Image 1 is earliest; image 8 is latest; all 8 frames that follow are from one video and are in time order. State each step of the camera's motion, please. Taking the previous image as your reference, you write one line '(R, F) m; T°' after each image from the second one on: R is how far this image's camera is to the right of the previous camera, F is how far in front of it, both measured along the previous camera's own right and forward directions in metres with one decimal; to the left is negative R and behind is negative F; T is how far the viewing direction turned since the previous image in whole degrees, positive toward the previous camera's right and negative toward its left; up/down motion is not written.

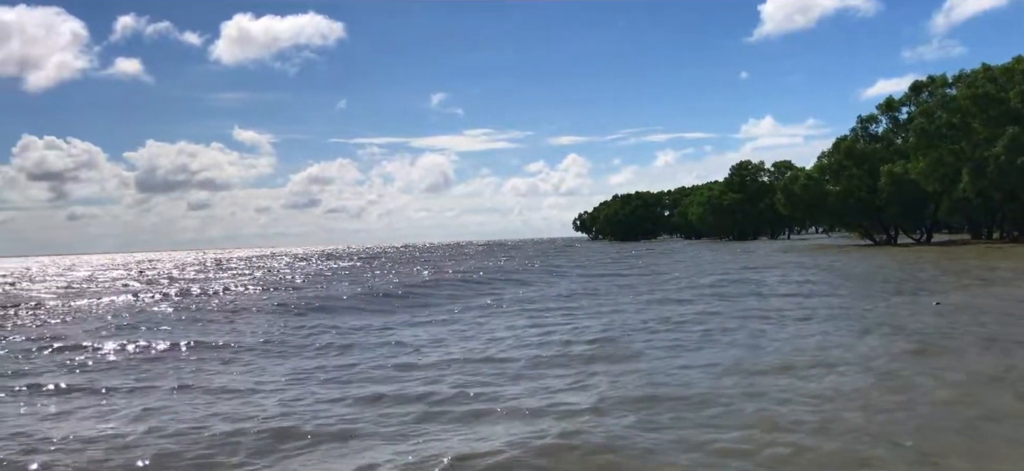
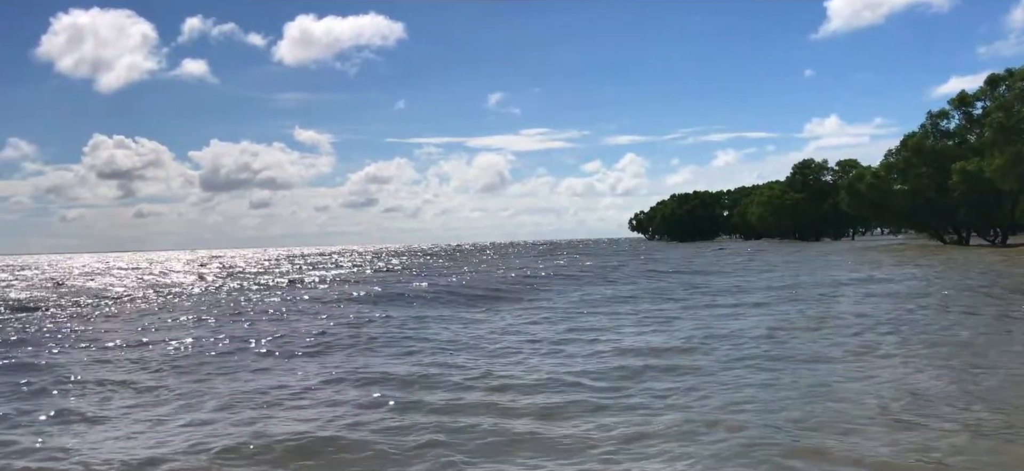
(+0.1, +0.4) m; -4°
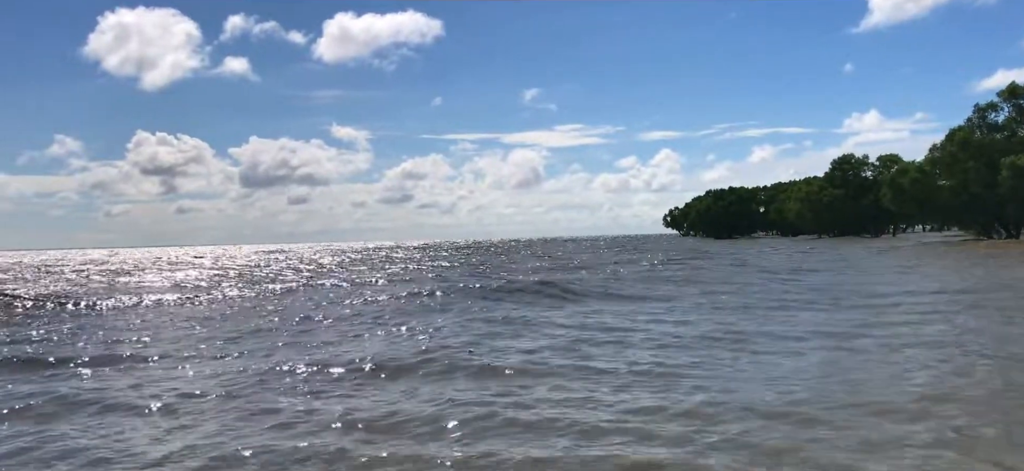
(+0.3, +0.5) m; -2°
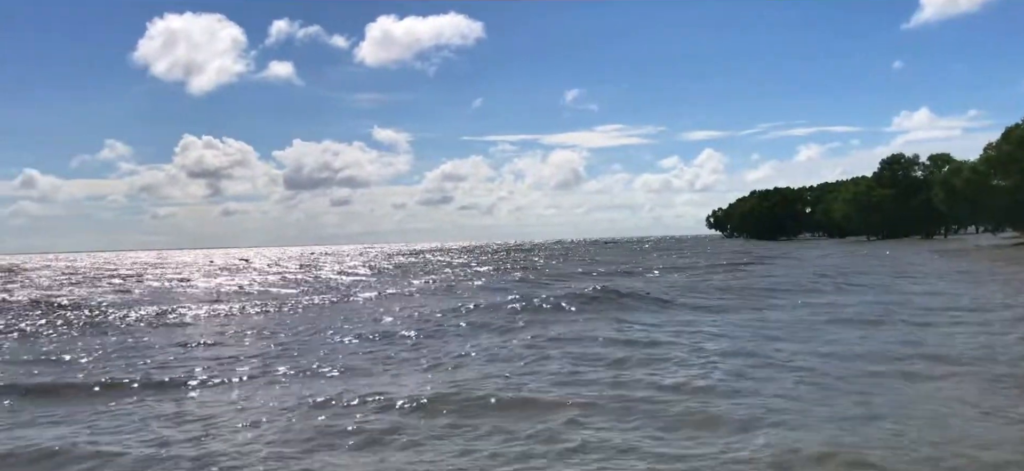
(+0.1, +0.3) m; -3°
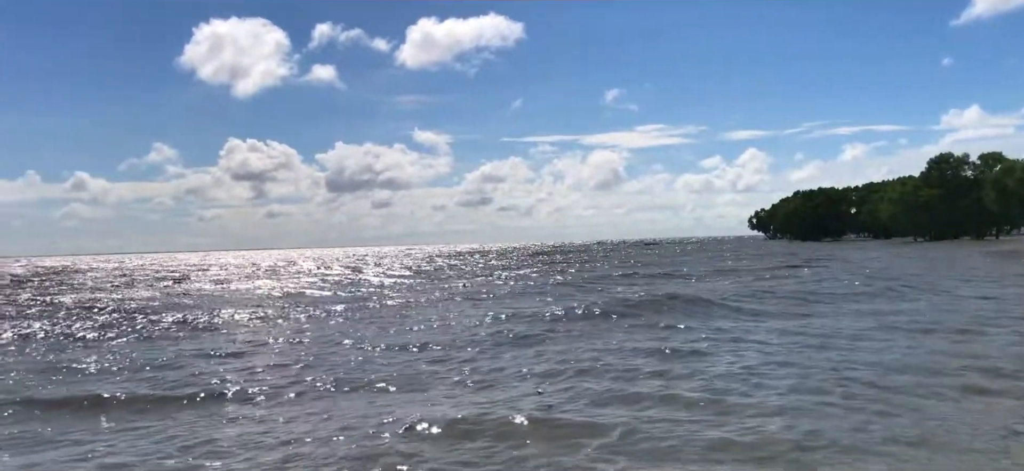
(+0.2, +0.2) m; -3°
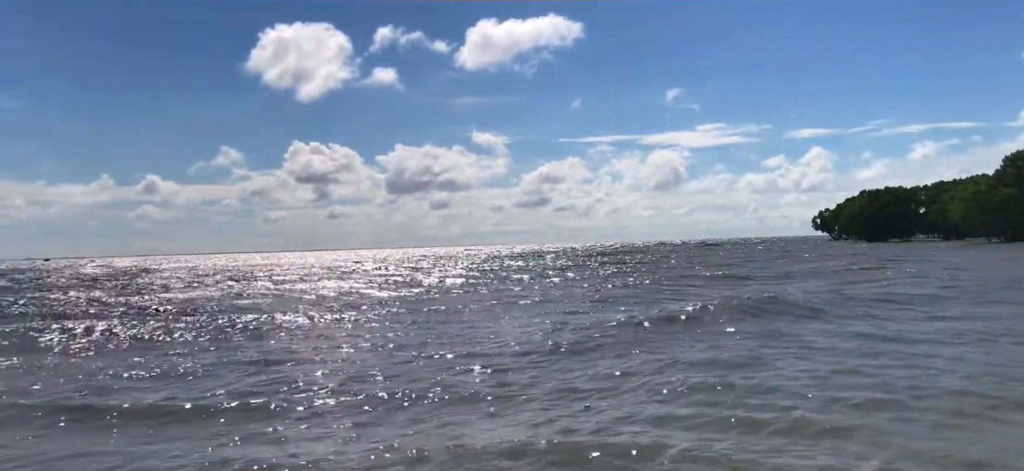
(+0.4, +0.4) m; -4°
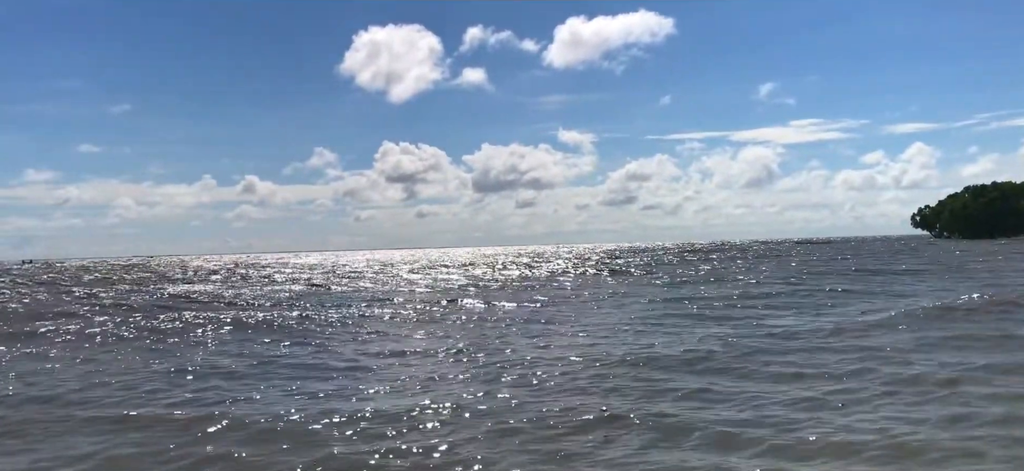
(+0.5, +0.6) m; -6°
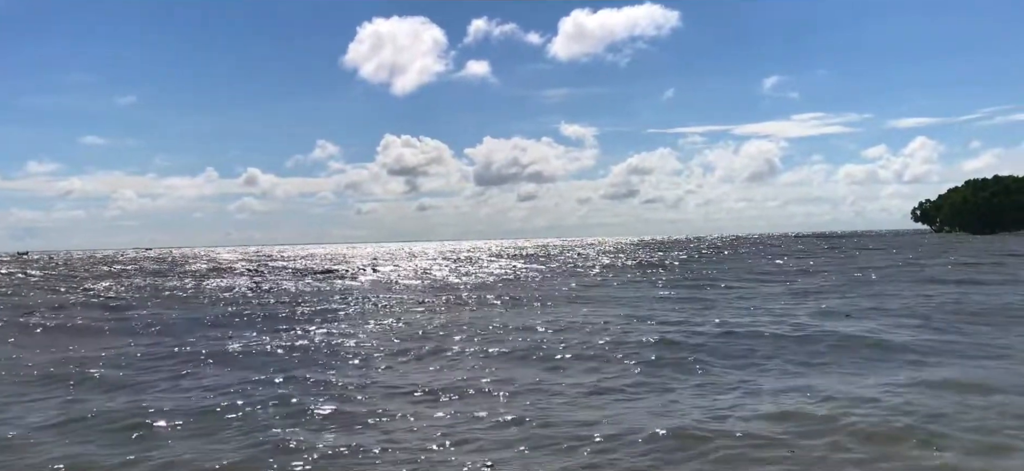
(+0.1, 0.0) m; 0°
